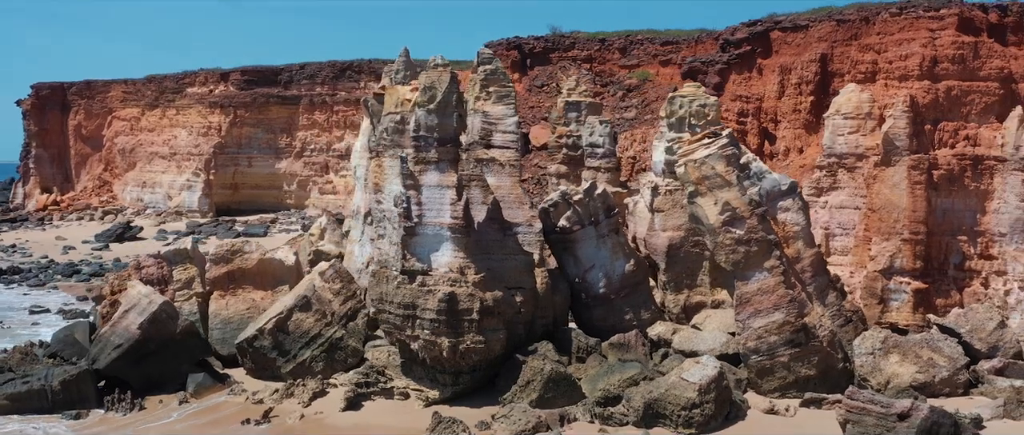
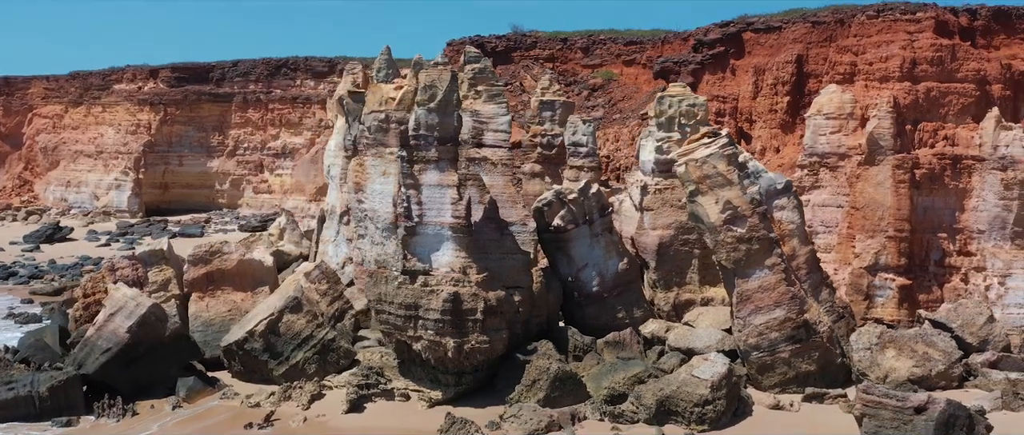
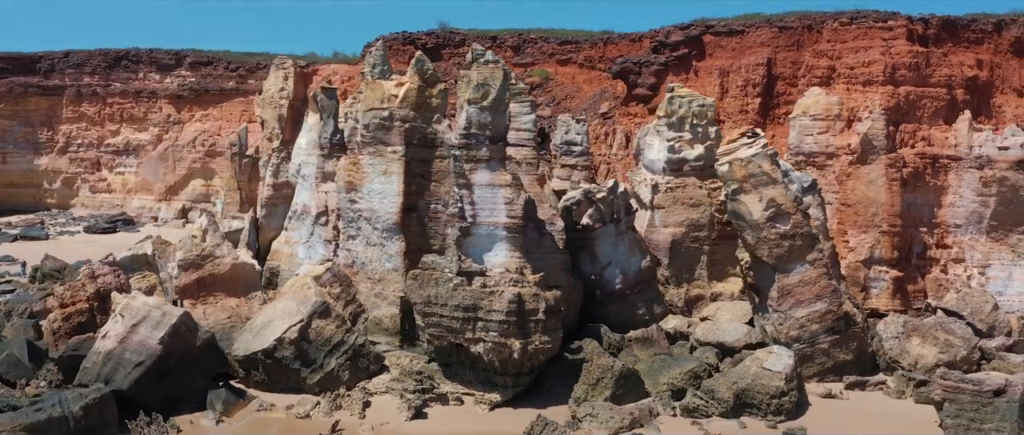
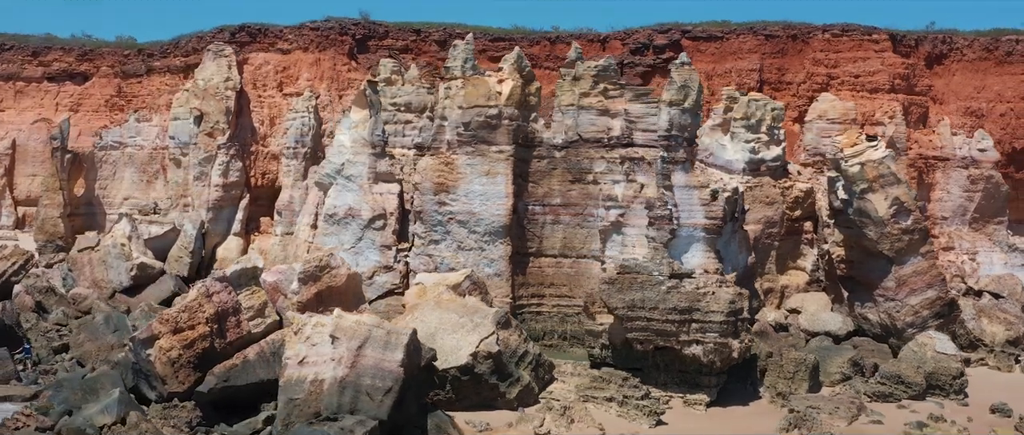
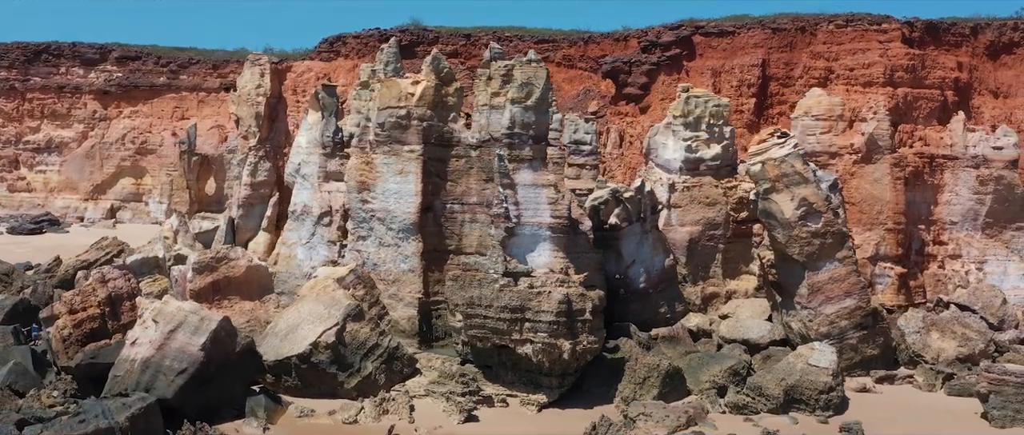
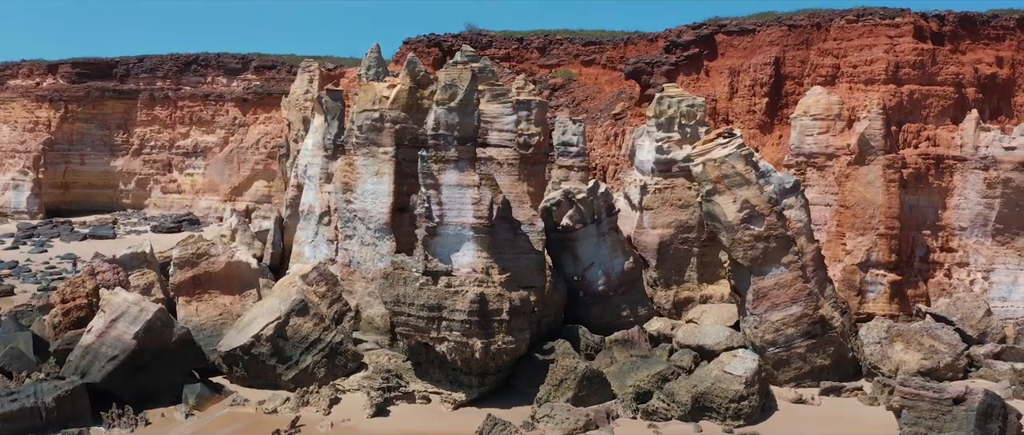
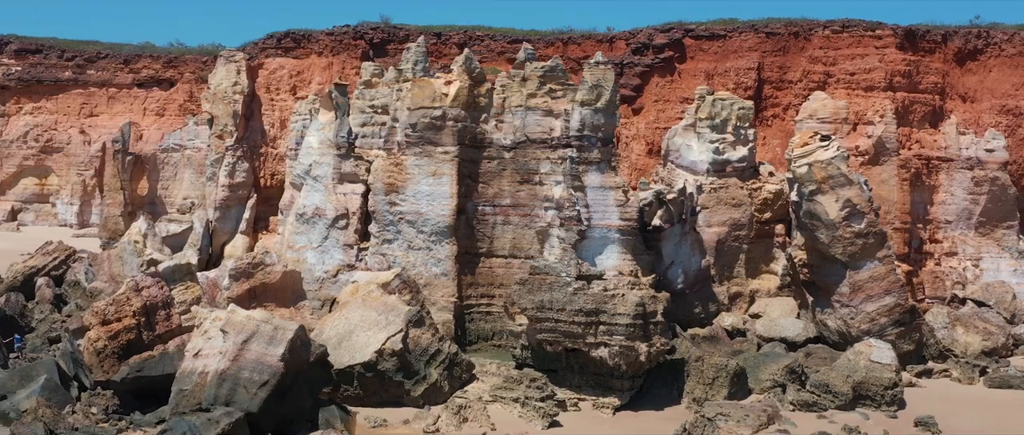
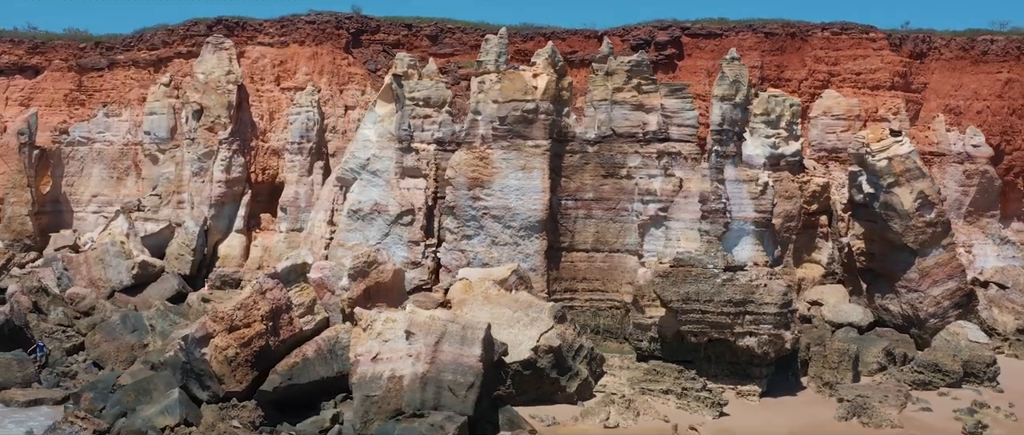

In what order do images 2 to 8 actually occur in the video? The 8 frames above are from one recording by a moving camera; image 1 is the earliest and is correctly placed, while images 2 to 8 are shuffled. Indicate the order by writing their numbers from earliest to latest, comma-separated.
2, 6, 3, 5, 7, 4, 8
